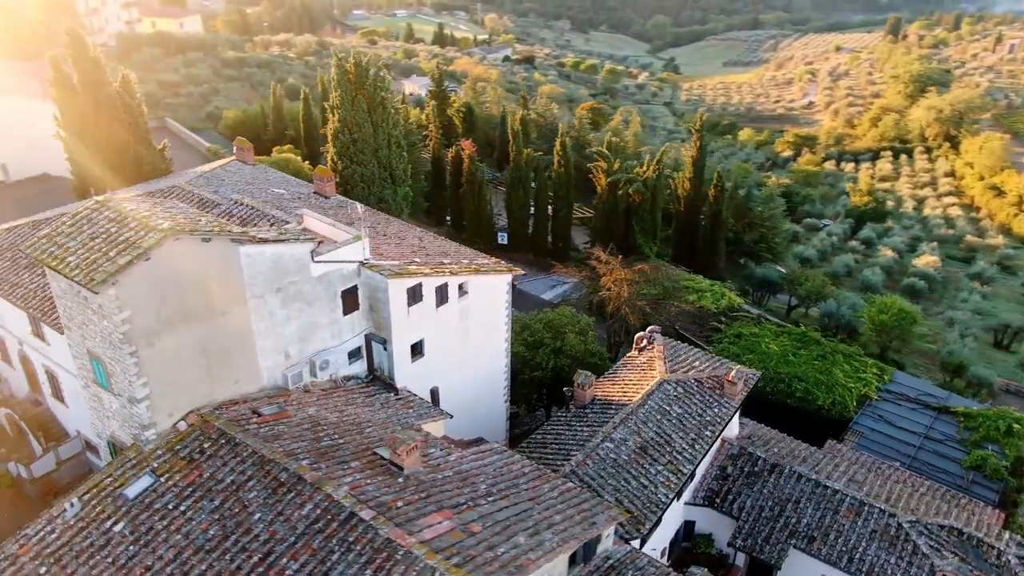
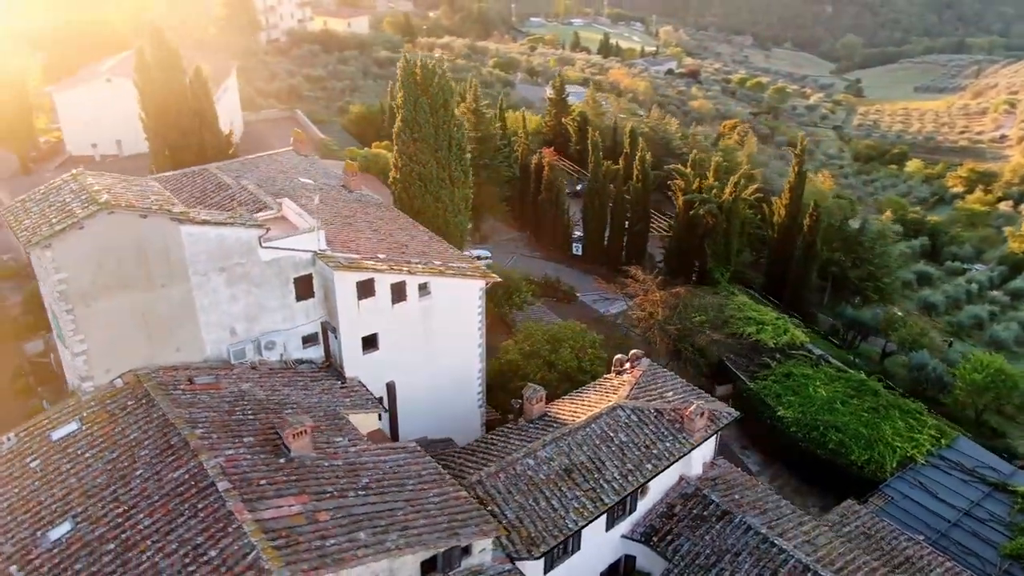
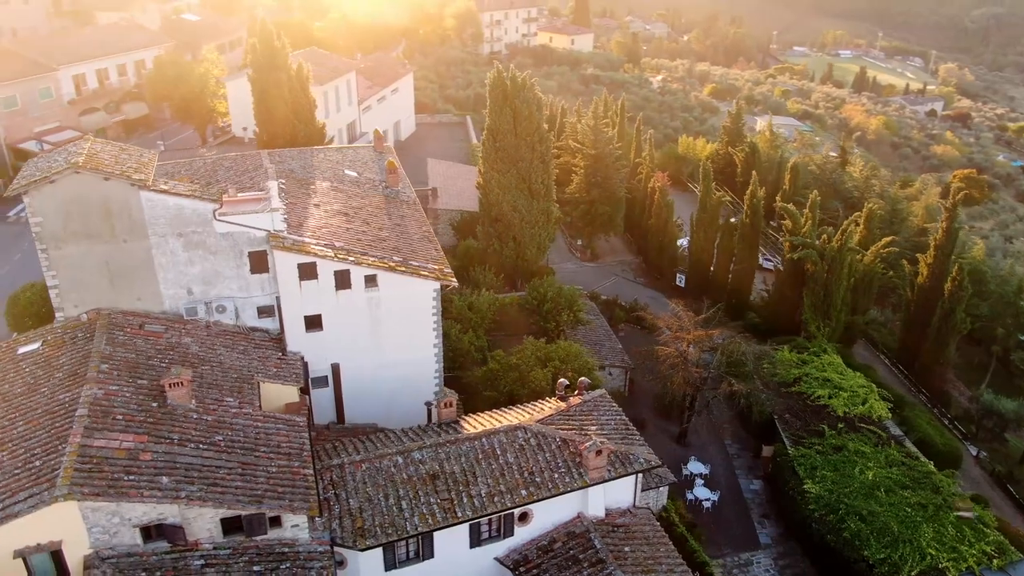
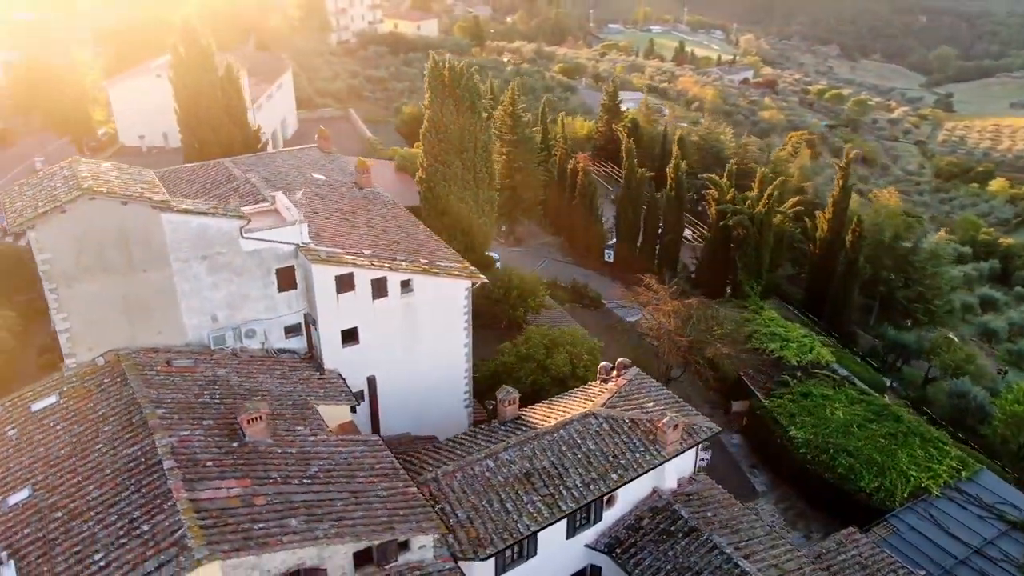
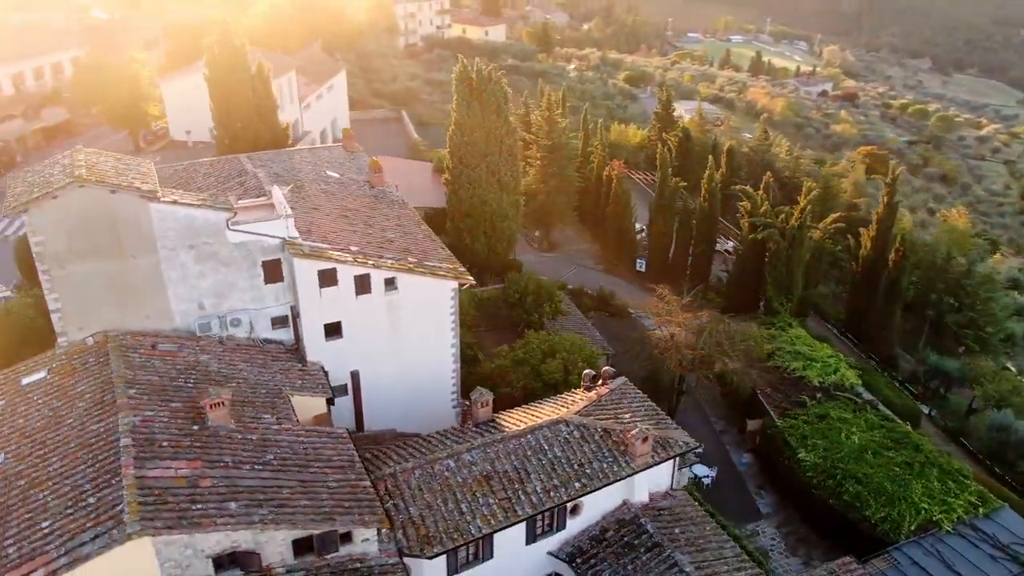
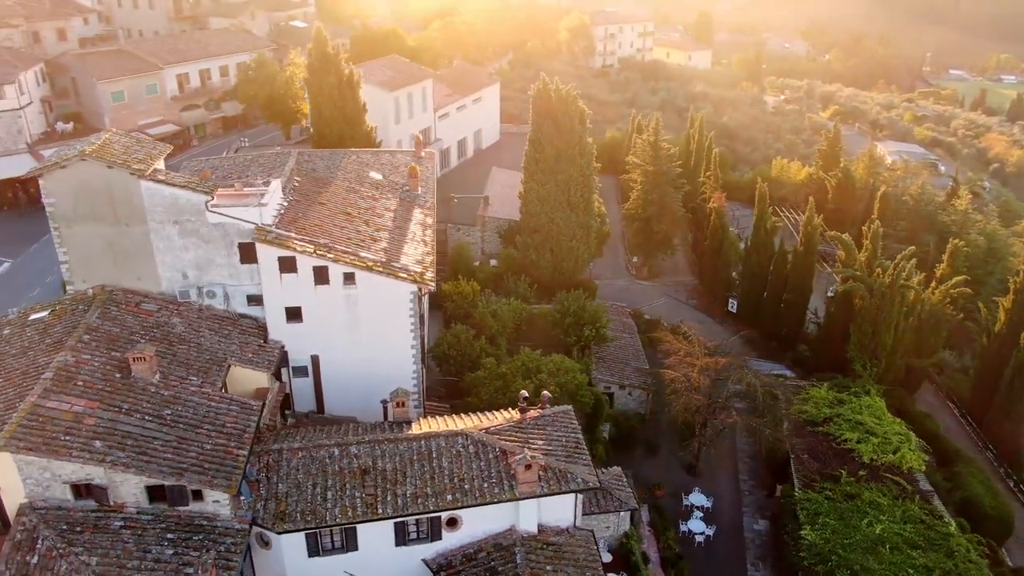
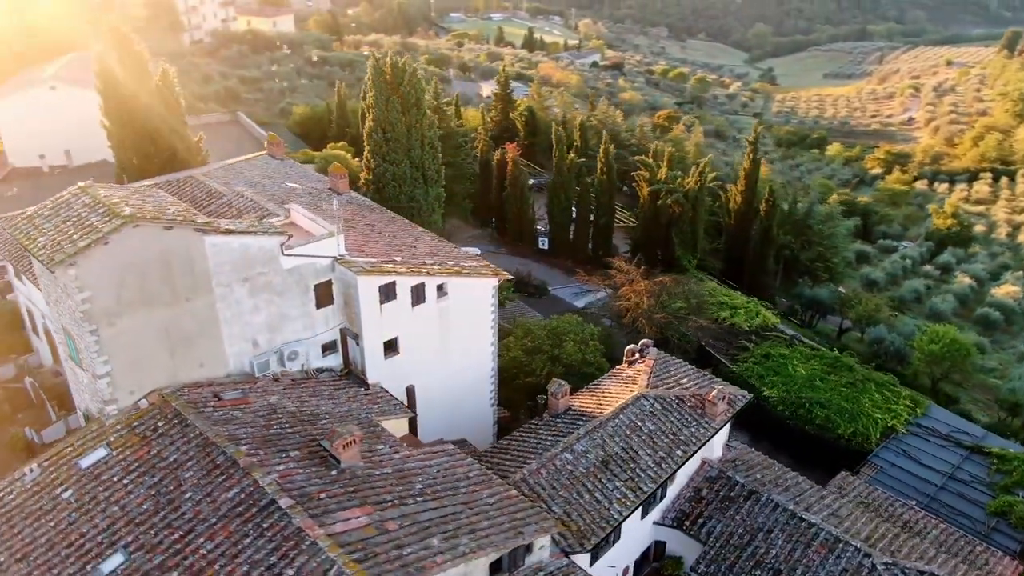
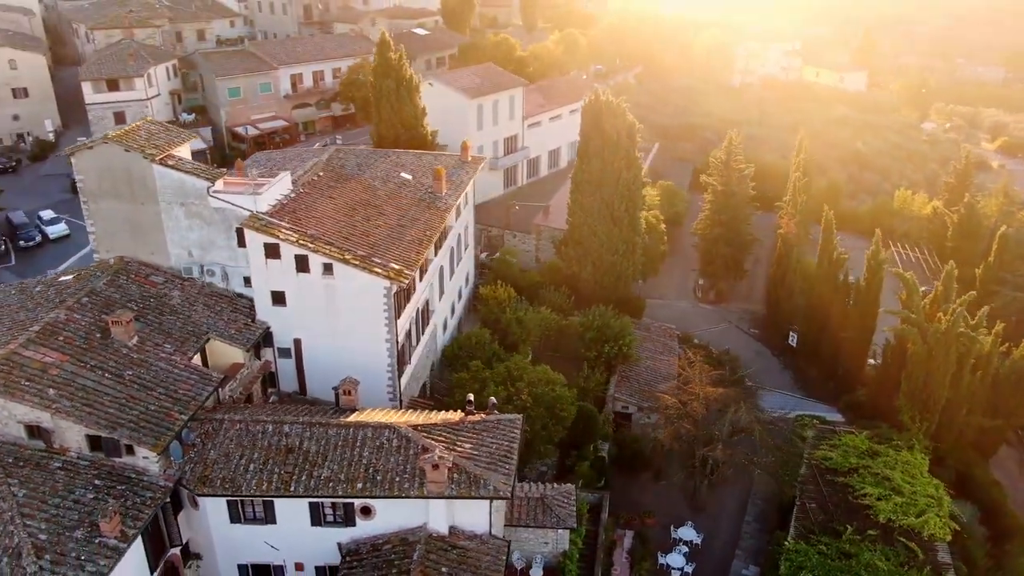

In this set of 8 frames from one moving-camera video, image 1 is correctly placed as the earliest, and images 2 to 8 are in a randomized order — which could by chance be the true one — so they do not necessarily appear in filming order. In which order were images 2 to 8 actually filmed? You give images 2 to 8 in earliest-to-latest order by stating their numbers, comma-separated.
7, 2, 4, 5, 3, 6, 8
